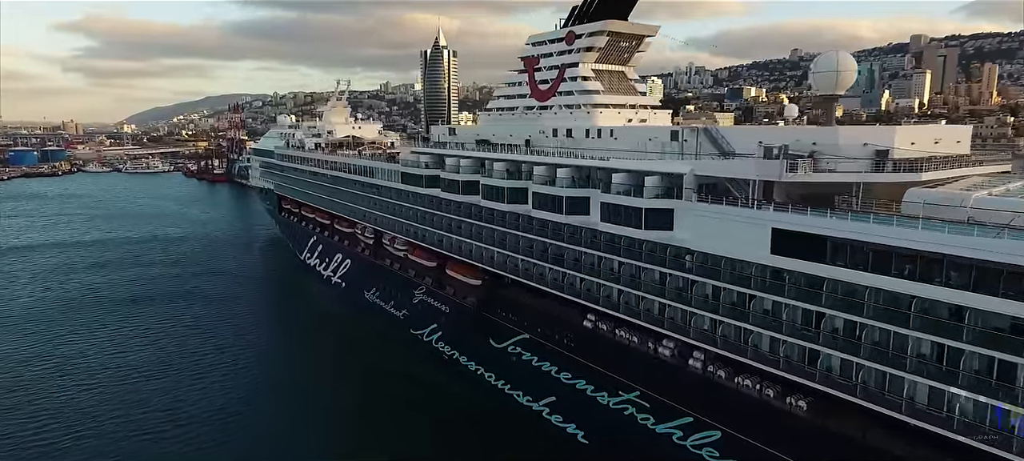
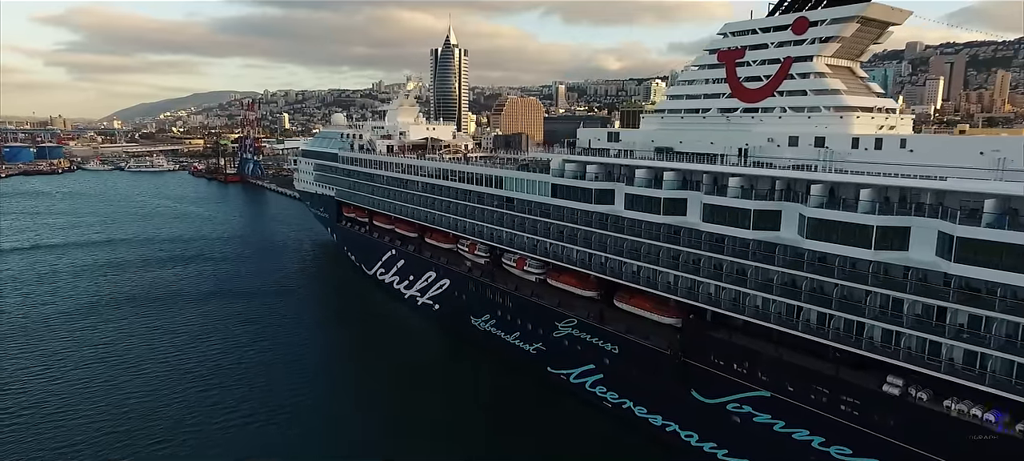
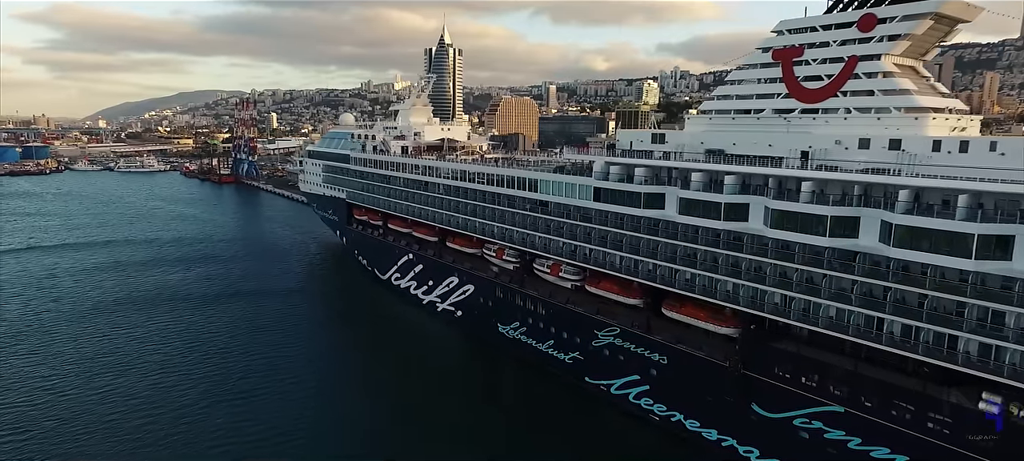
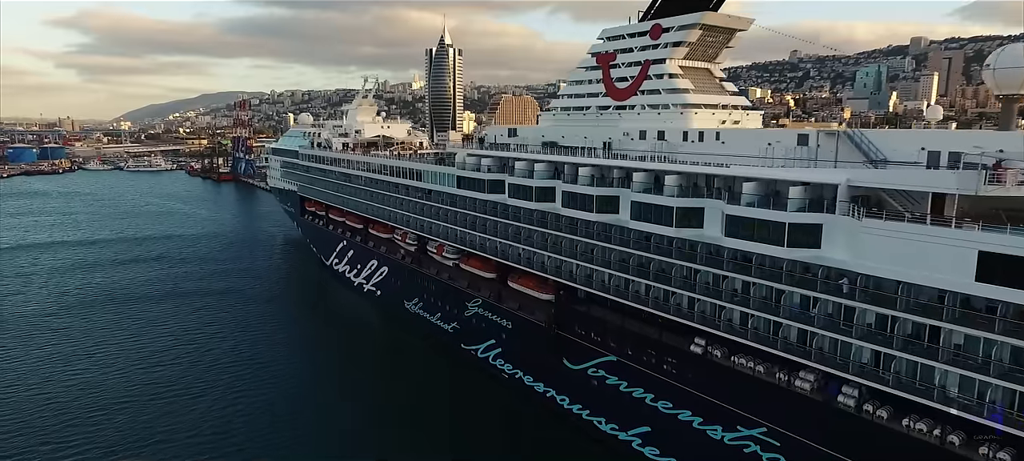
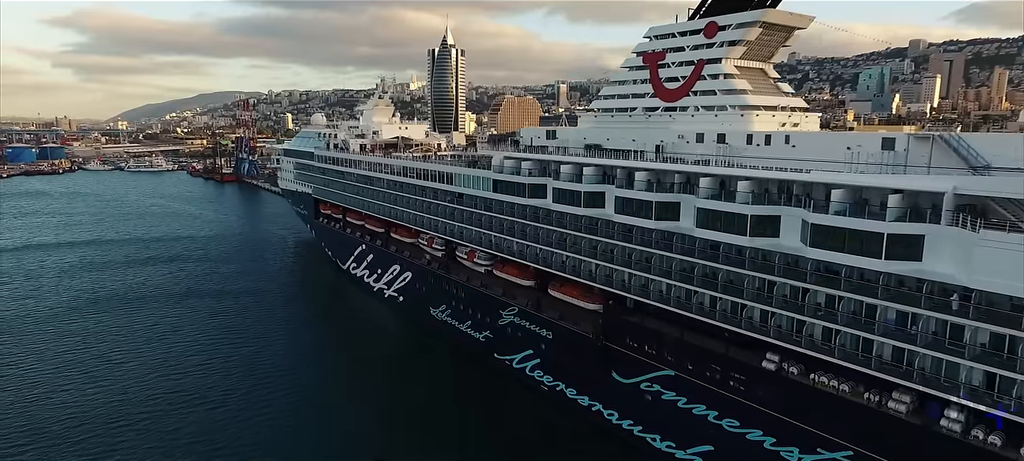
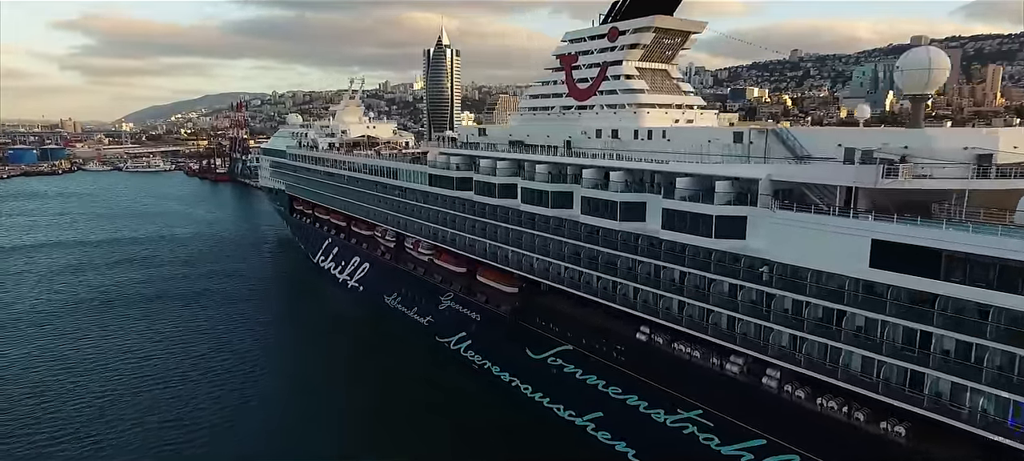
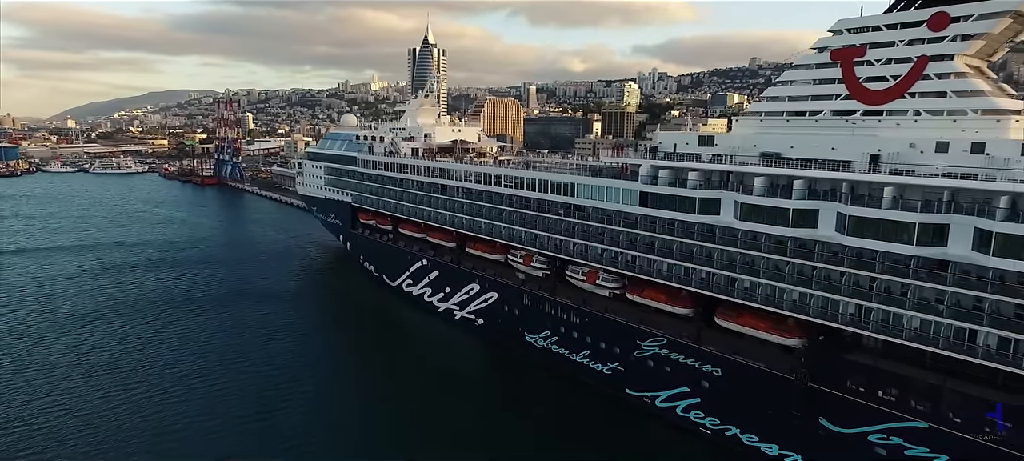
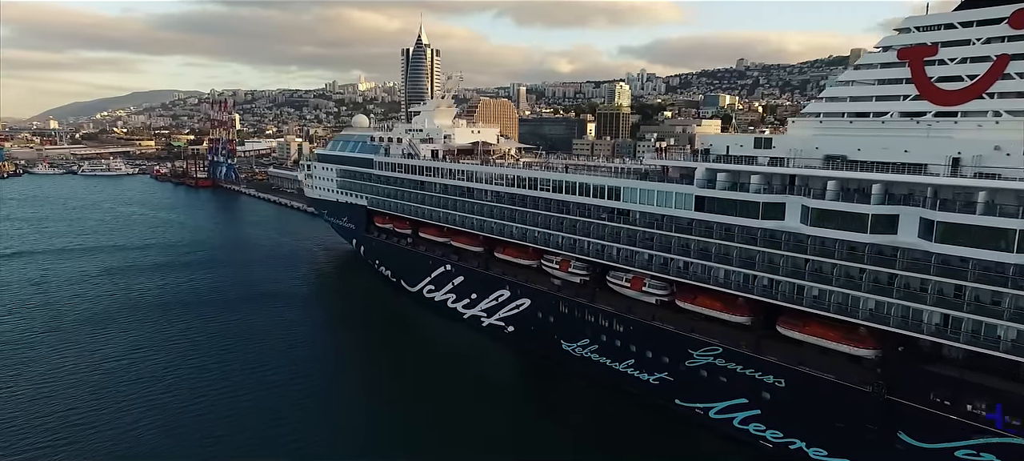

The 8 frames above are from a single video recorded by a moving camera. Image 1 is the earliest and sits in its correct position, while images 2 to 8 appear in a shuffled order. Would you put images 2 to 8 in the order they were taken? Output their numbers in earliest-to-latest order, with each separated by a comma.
6, 4, 5, 2, 3, 7, 8
